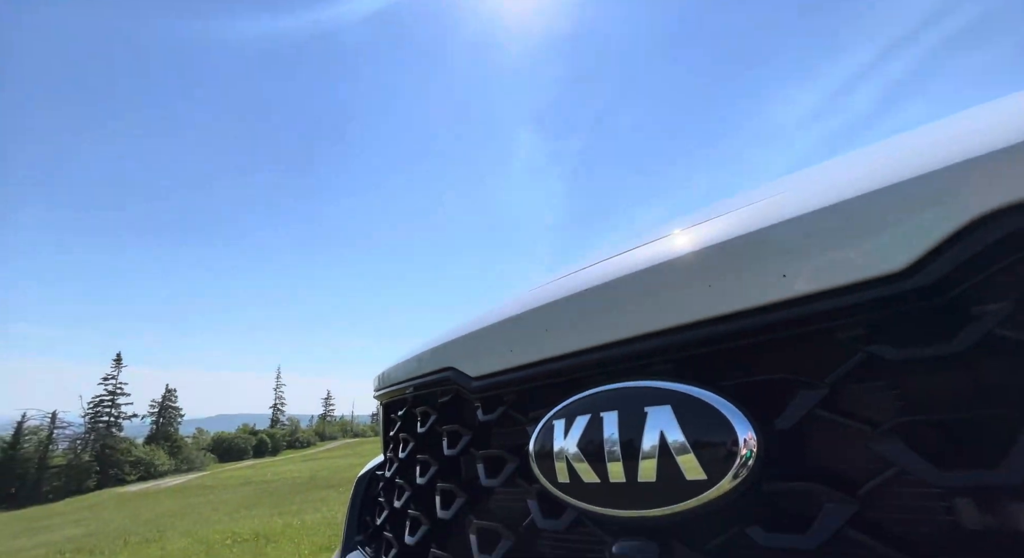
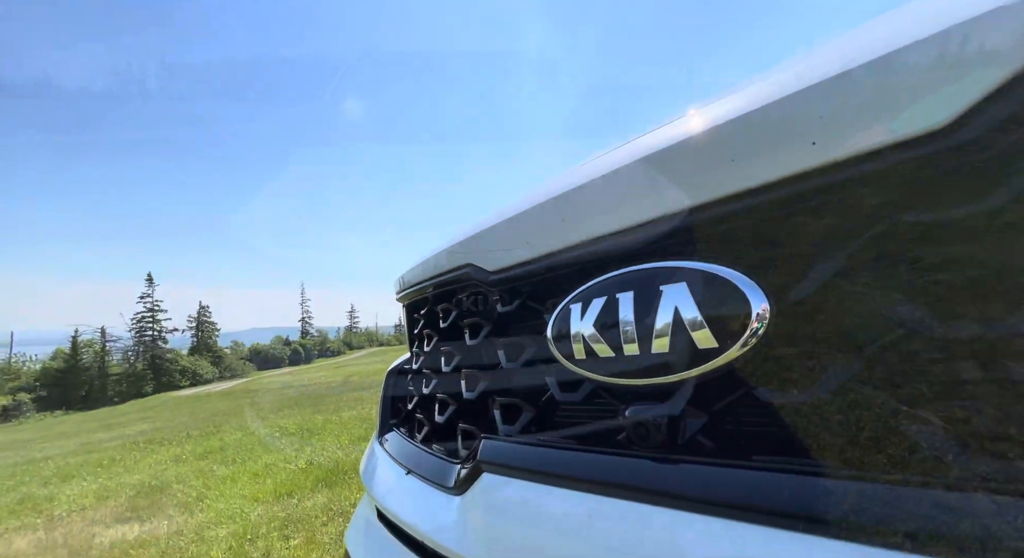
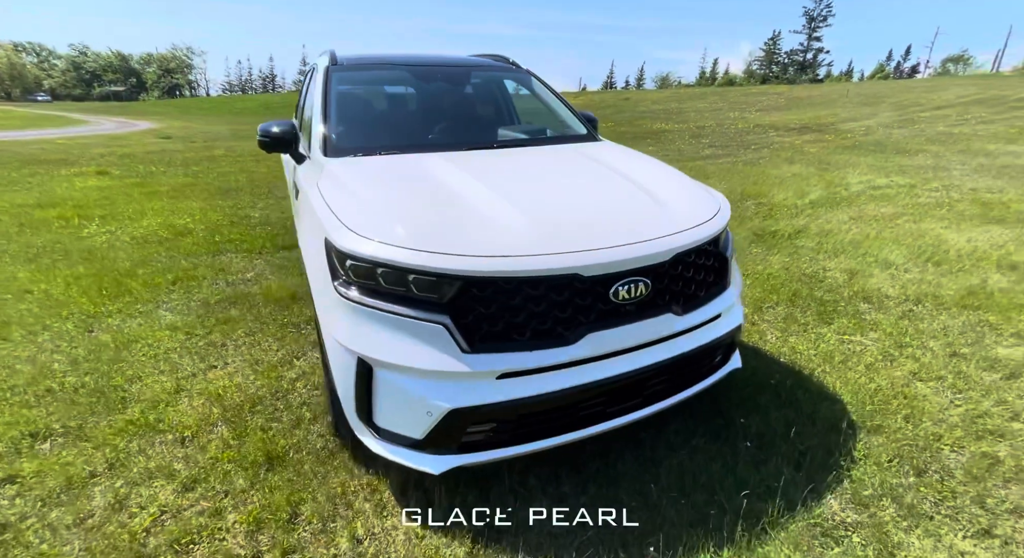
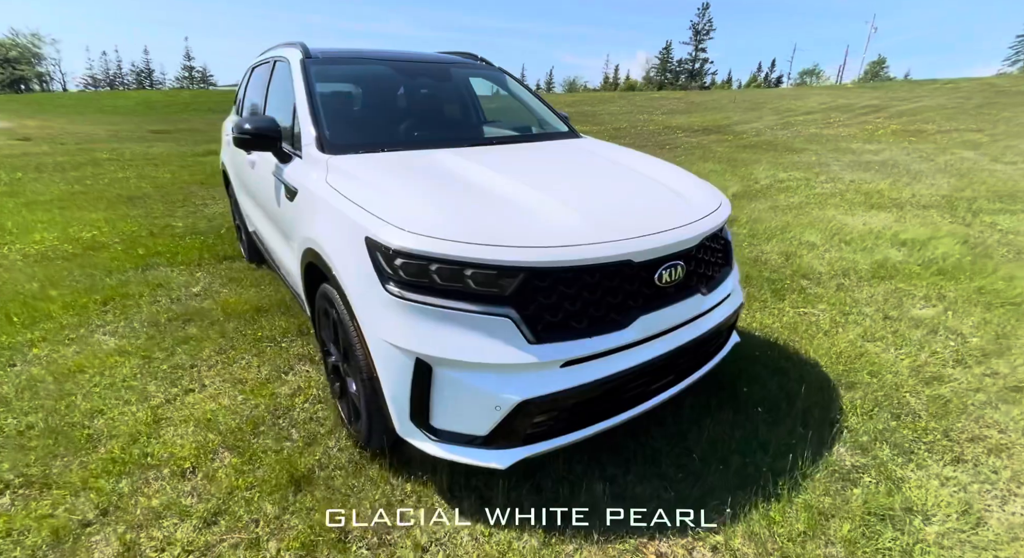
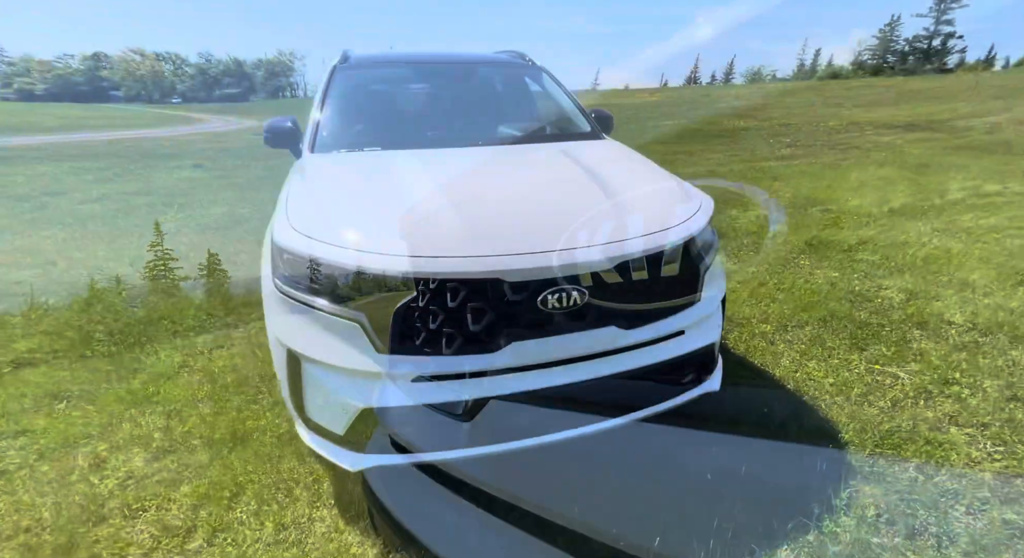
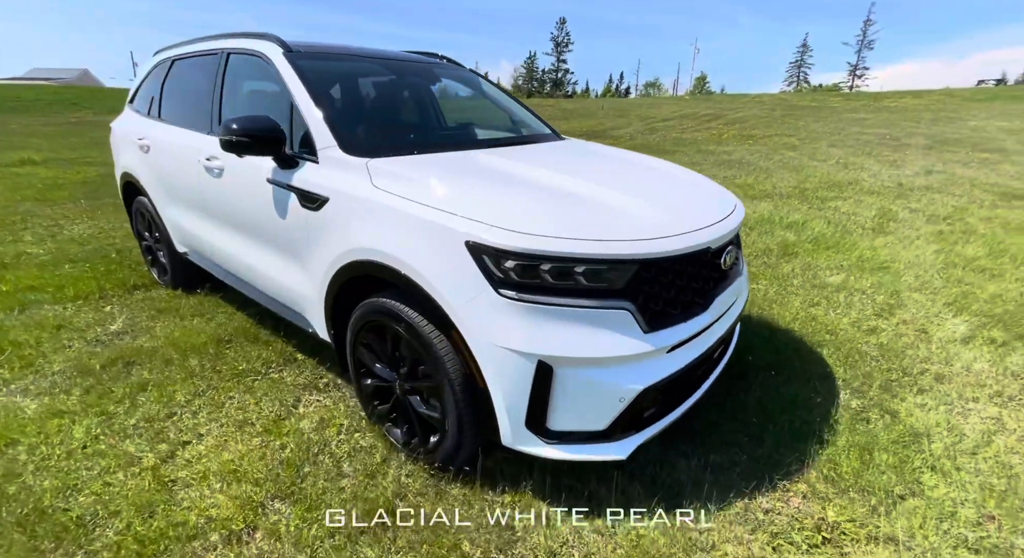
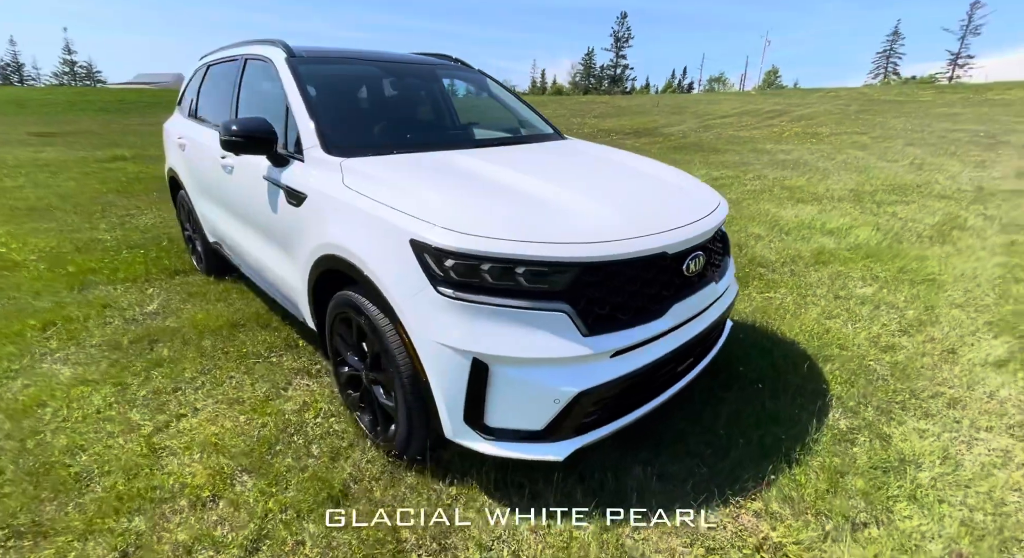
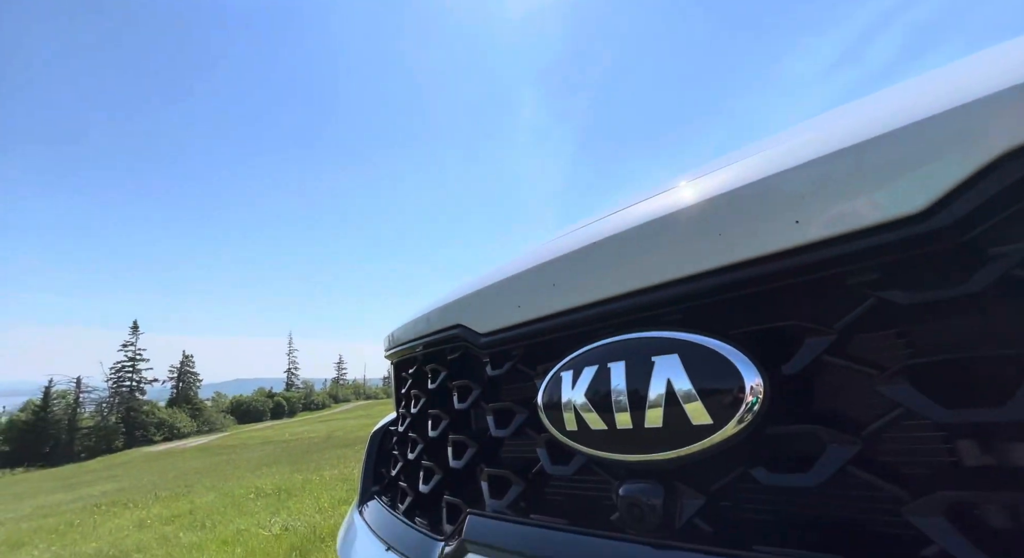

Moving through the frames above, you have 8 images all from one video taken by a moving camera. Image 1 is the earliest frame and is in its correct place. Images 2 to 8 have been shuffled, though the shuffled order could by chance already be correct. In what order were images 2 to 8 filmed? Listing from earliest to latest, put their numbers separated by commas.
8, 2, 5, 3, 4, 7, 6
